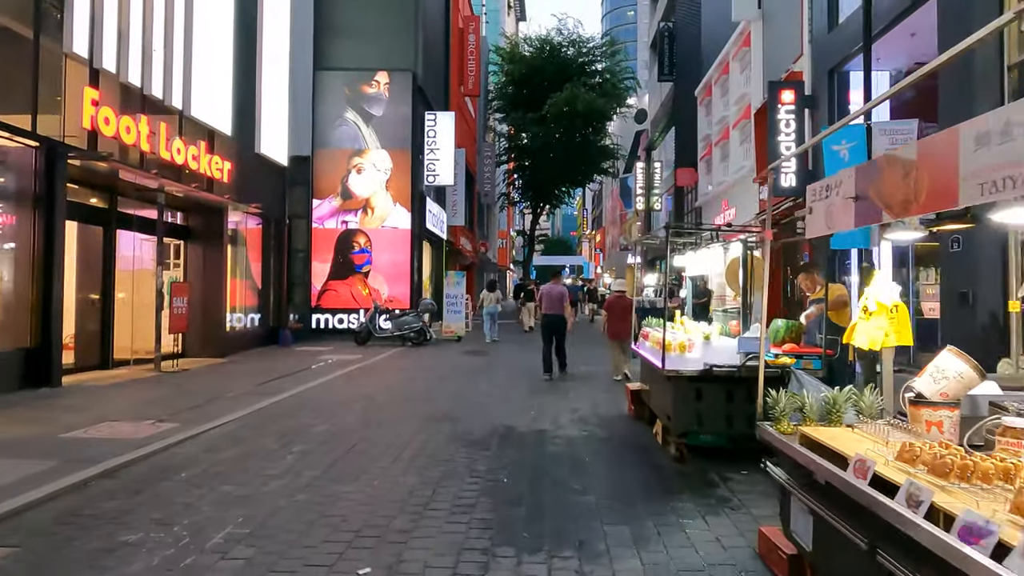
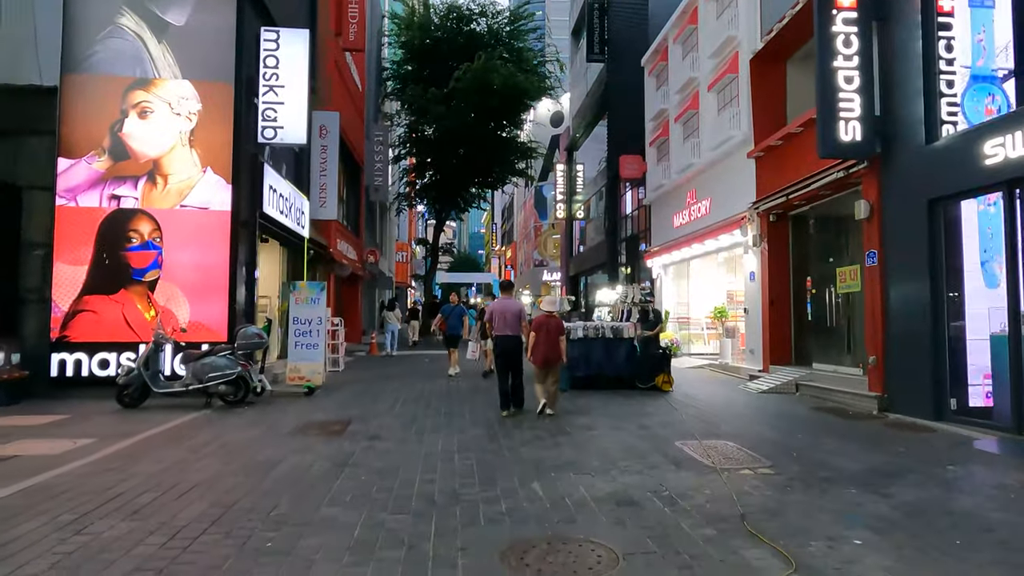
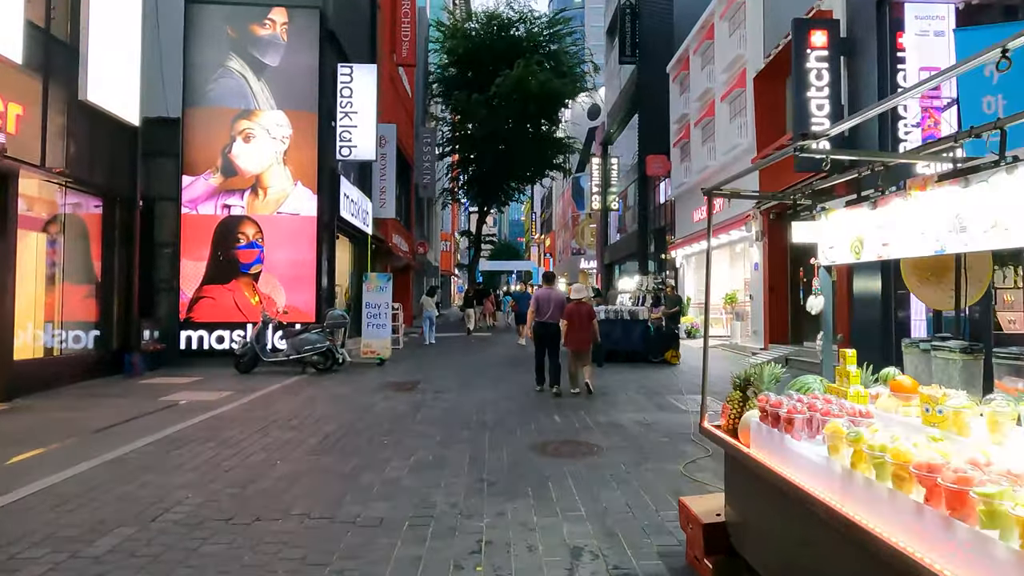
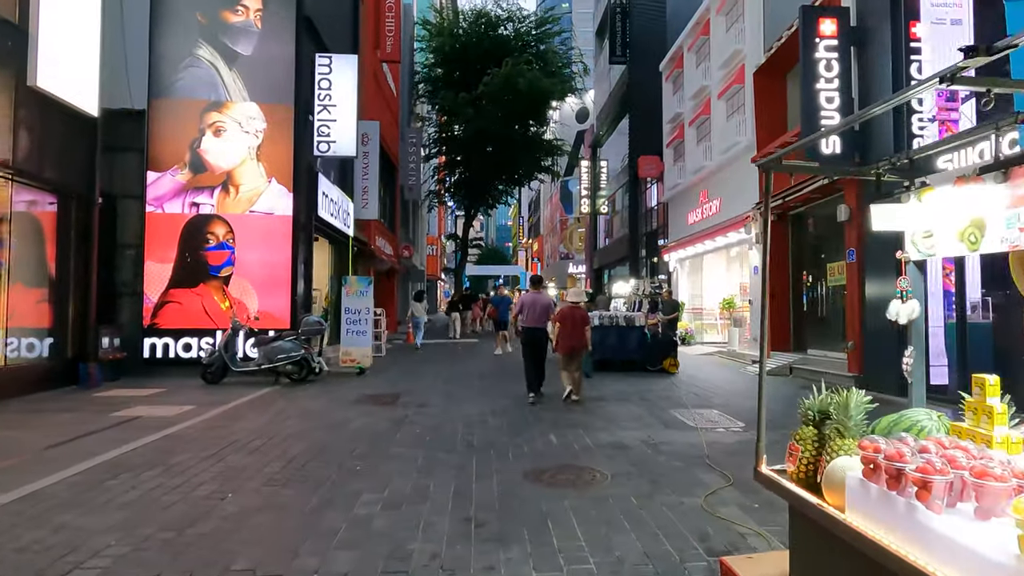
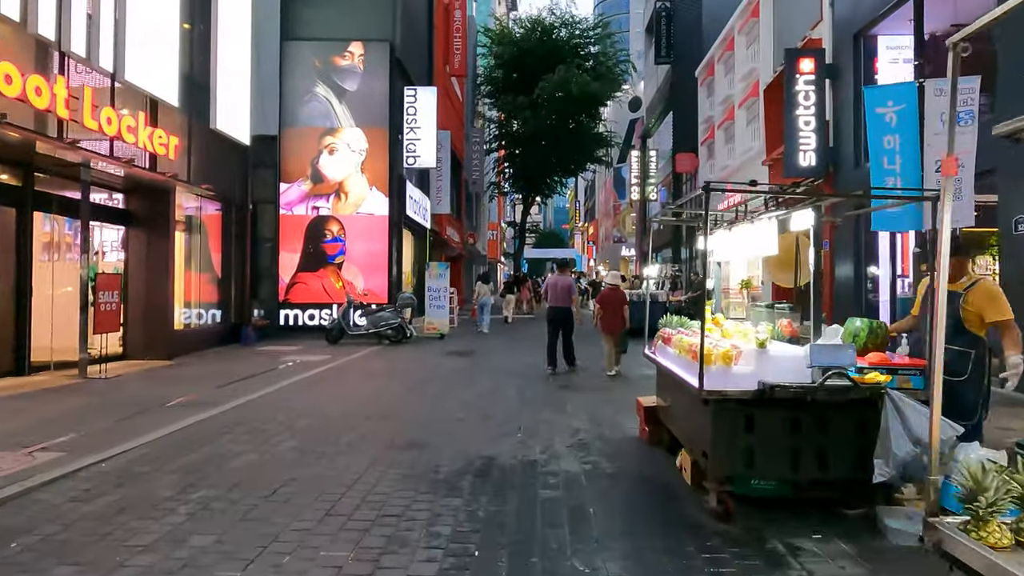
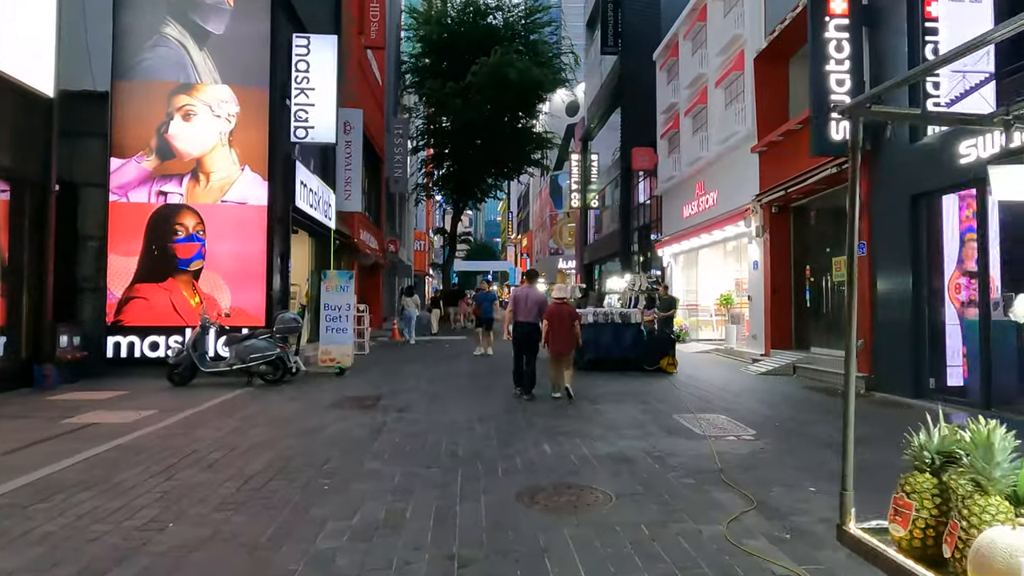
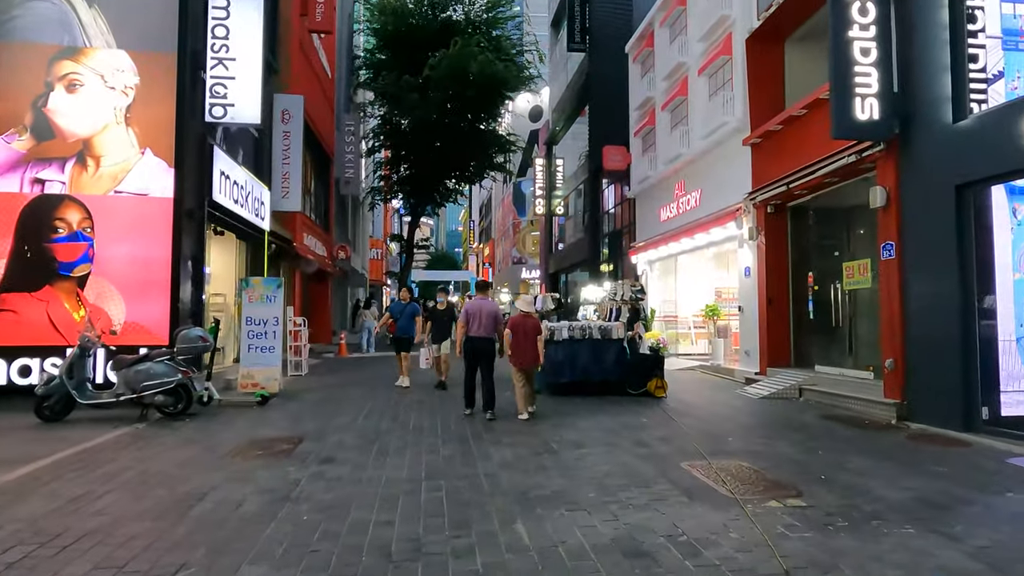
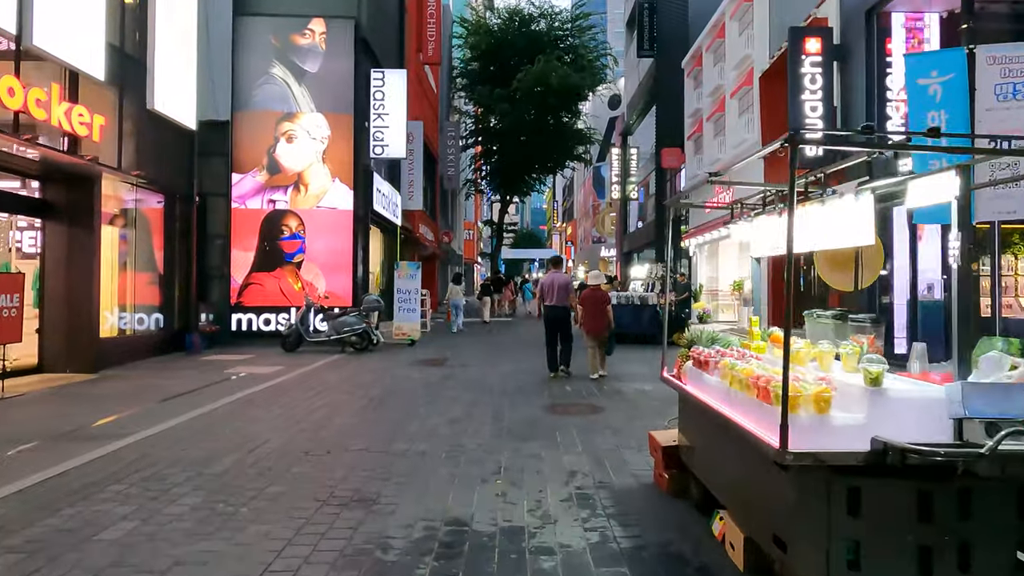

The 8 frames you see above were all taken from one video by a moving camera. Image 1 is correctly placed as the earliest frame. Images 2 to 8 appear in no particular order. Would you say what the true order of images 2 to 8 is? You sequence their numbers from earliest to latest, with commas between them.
5, 8, 3, 4, 6, 2, 7
